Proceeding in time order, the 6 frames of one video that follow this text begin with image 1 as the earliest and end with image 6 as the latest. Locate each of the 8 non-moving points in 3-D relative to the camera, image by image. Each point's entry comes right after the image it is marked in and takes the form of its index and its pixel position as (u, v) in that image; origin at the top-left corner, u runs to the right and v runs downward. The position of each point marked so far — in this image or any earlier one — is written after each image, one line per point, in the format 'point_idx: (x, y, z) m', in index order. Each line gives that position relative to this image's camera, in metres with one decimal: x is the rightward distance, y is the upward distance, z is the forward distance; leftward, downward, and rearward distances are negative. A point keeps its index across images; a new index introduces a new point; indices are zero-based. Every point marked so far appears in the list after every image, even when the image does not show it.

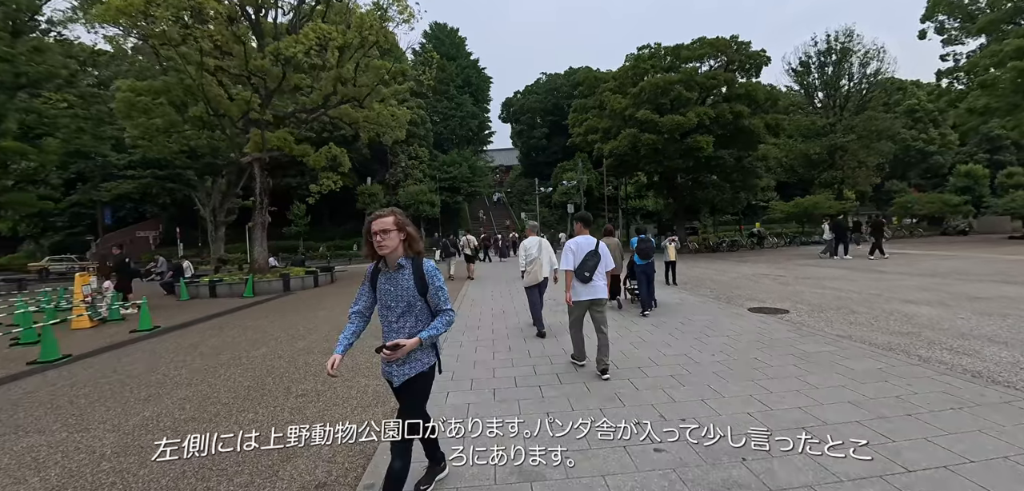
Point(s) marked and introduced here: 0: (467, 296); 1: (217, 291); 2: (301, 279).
0: (-1.3, -1.3, +13.2) m
1: (-9.3, -1.4, +14.0) m
2: (-7.3, -1.2, +15.2) m
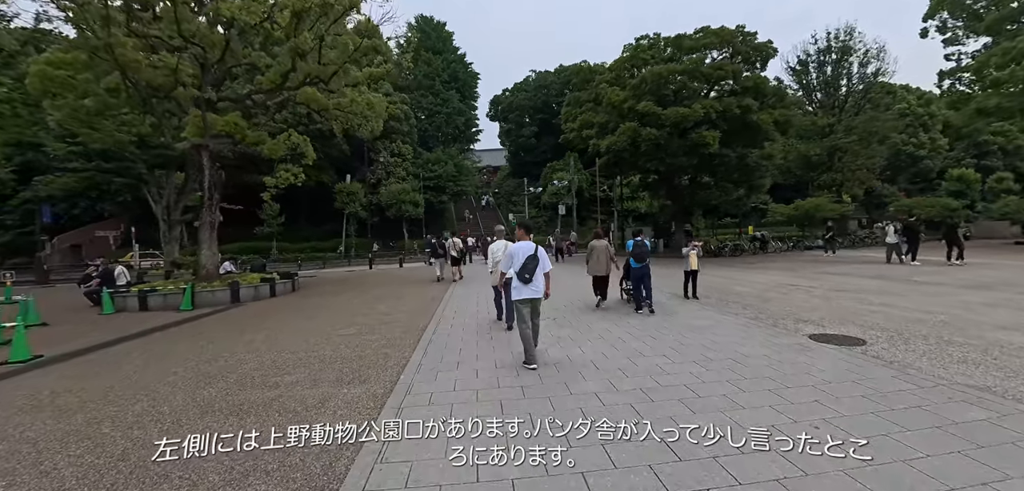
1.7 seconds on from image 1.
0: (-1.6, -1.4, +11.2) m
1: (-9.6, -1.5, +11.8) m
2: (-7.6, -1.2, +13.0) m
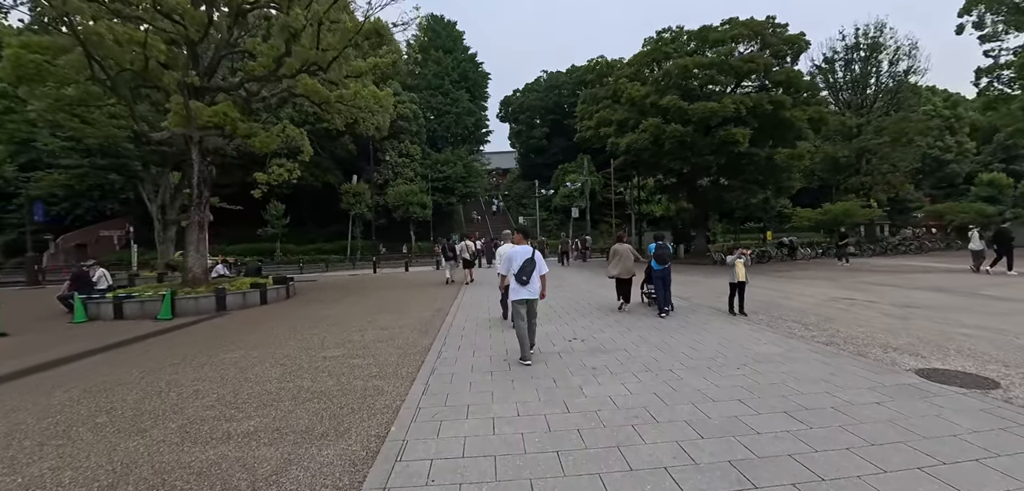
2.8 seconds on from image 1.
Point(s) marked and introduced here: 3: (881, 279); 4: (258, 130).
0: (-1.2, -1.5, +9.9) m
1: (-9.3, -1.5, +10.6) m
2: (-7.2, -1.3, +11.8) m
3: (+12.3, -1.1, +14.9) m
4: (-7.0, +3.2, +12.3) m
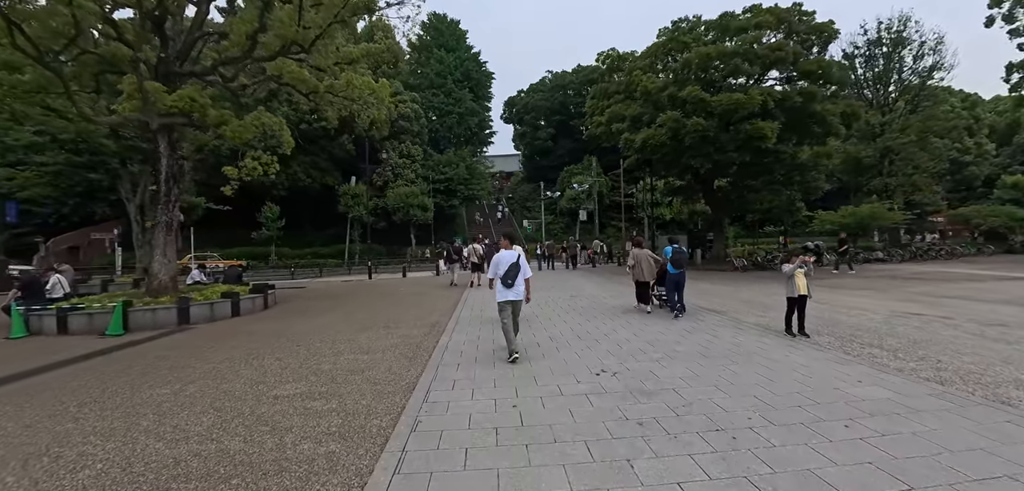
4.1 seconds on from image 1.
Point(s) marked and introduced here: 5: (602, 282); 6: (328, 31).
0: (-1.1, -1.6, +8.4) m
1: (-9.1, -1.6, +9.2) m
2: (-7.0, -1.4, +10.4) m
3: (+12.5, -1.3, +13.3) m
4: (-6.9, +3.1, +10.9) m
5: (+3.9, -1.6, +18.9) m
6: (-4.6, +5.4, +11.1) m
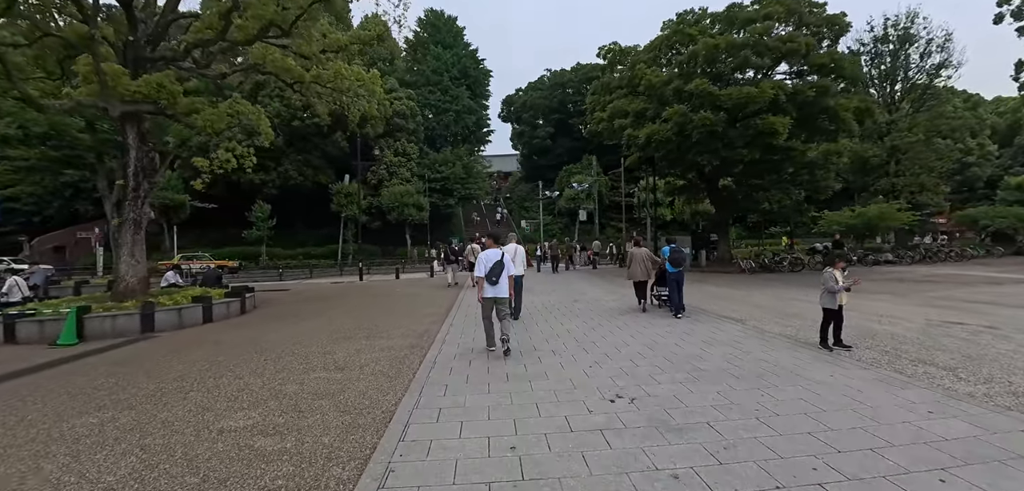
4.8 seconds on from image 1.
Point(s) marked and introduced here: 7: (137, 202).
0: (-1.1, -1.6, +7.6) m
1: (-9.2, -1.6, +8.3) m
2: (-7.1, -1.4, +9.5) m
3: (+12.5, -1.3, +12.5) m
4: (-6.9, +3.1, +10.0) m
5: (+3.8, -1.6, +18.1) m
6: (-4.6, +5.4, +10.3) m
7: (-9.1, +1.1, +10.8) m
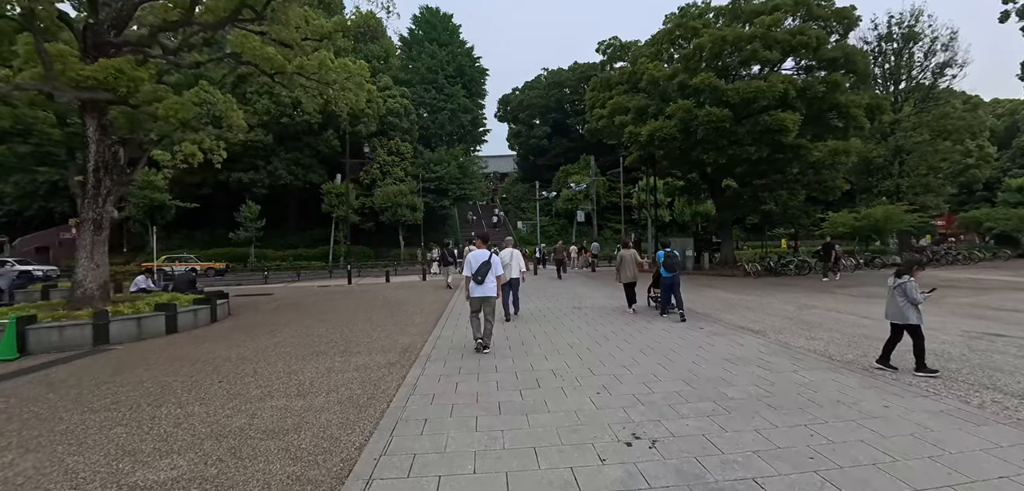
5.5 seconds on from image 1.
0: (-1.2, -1.6, +6.7) m
1: (-9.2, -1.6, +7.3) m
2: (-7.2, -1.4, +8.6) m
3: (+12.3, -1.4, +11.7) m
4: (-7.0, +3.1, +9.1) m
5: (+3.6, -1.7, +17.3) m
6: (-4.7, +5.3, +9.4) m
7: (-9.2, +1.0, +9.9) m
